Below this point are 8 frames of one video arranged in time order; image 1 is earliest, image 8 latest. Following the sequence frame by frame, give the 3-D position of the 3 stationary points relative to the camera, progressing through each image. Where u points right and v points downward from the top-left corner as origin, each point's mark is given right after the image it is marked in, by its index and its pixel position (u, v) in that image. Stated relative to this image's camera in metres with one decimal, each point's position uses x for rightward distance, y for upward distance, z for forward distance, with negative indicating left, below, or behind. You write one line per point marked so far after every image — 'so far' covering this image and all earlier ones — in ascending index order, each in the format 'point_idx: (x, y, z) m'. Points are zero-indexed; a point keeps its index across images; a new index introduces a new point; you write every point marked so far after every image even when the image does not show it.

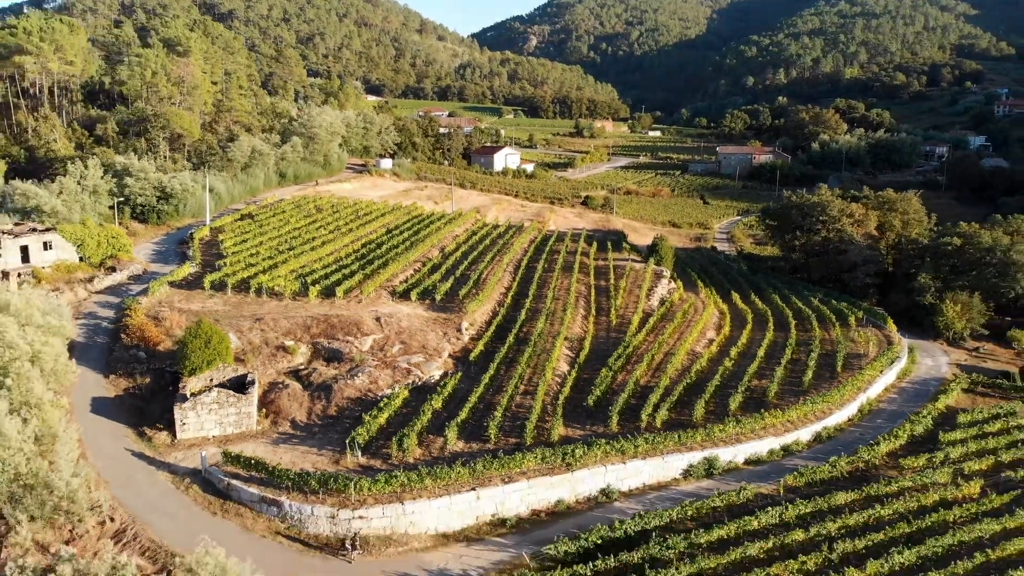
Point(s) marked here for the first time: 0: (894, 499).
0: (+10.1, -5.5, +16.9) m
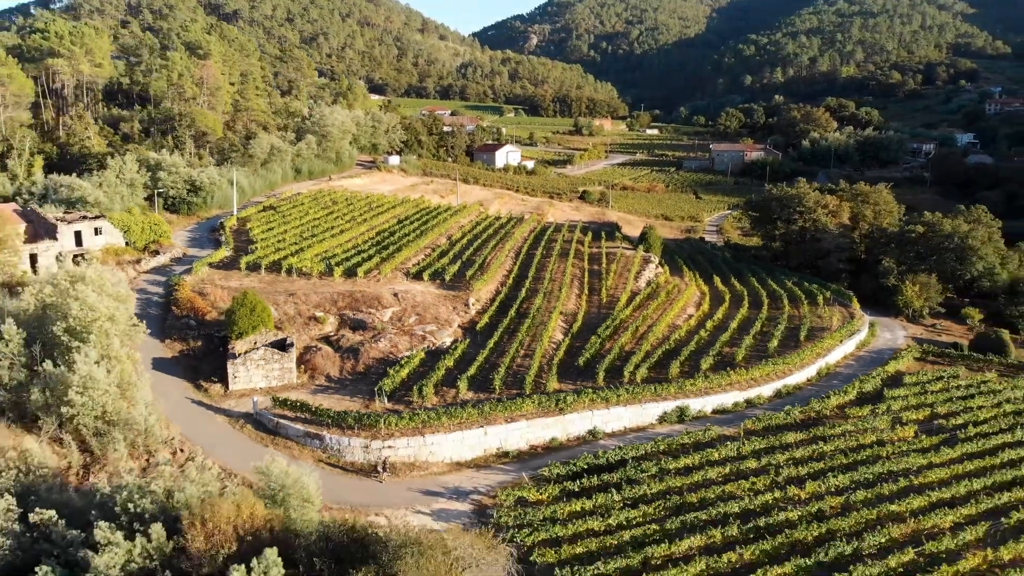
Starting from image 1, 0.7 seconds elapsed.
0: (+10.1, -4.7, +20.0) m
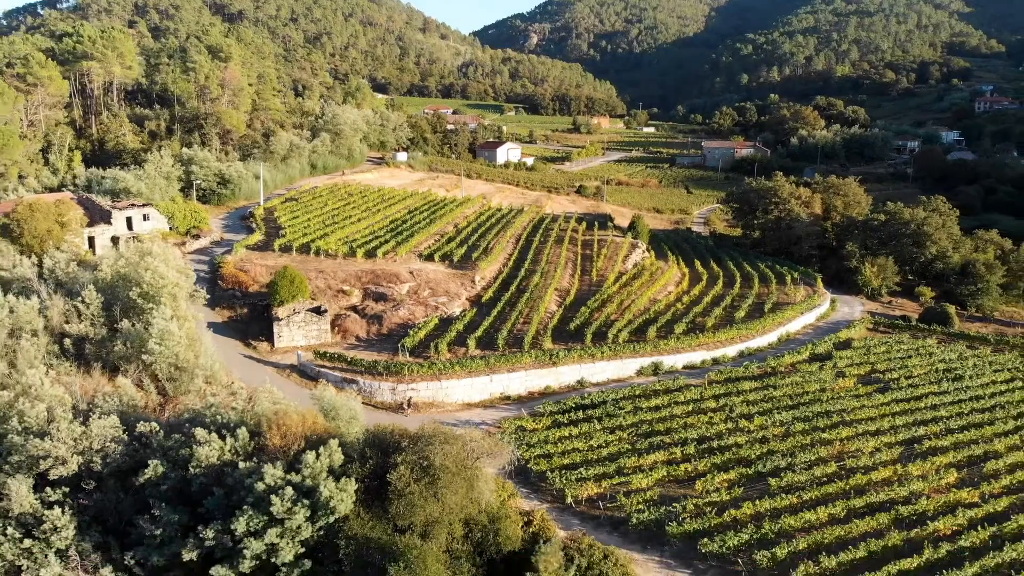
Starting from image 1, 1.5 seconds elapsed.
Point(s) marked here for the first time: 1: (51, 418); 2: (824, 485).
0: (+10.2, -3.6, +23.7) m
1: (-12.8, -3.5, +17.7) m
2: (+8.7, -5.5, +17.7) m
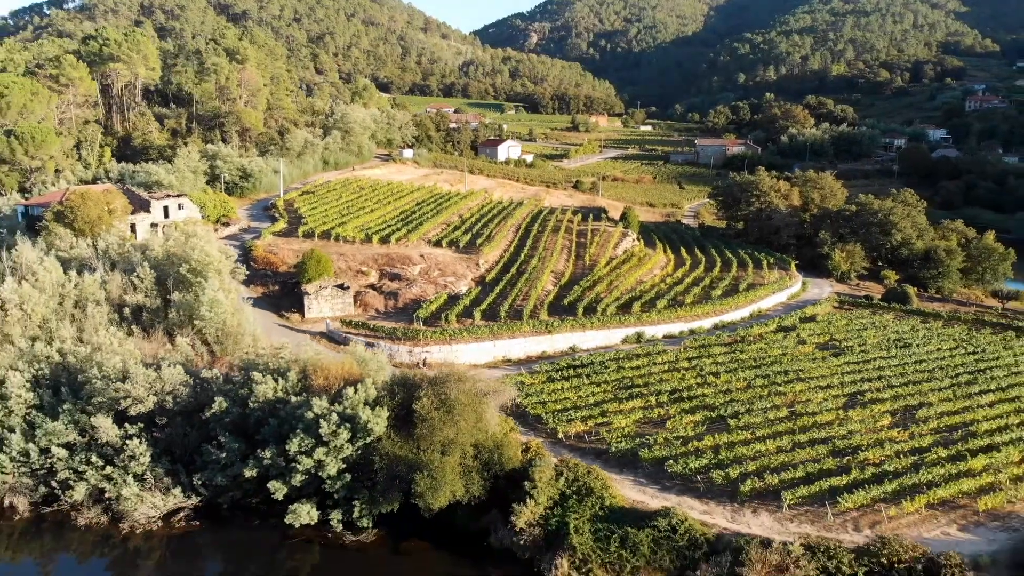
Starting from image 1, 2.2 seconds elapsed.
0: (+10.2, -2.7, +27.1) m
1: (-12.8, -2.6, +21.1) m
2: (+8.7, -4.6, +21.1) m
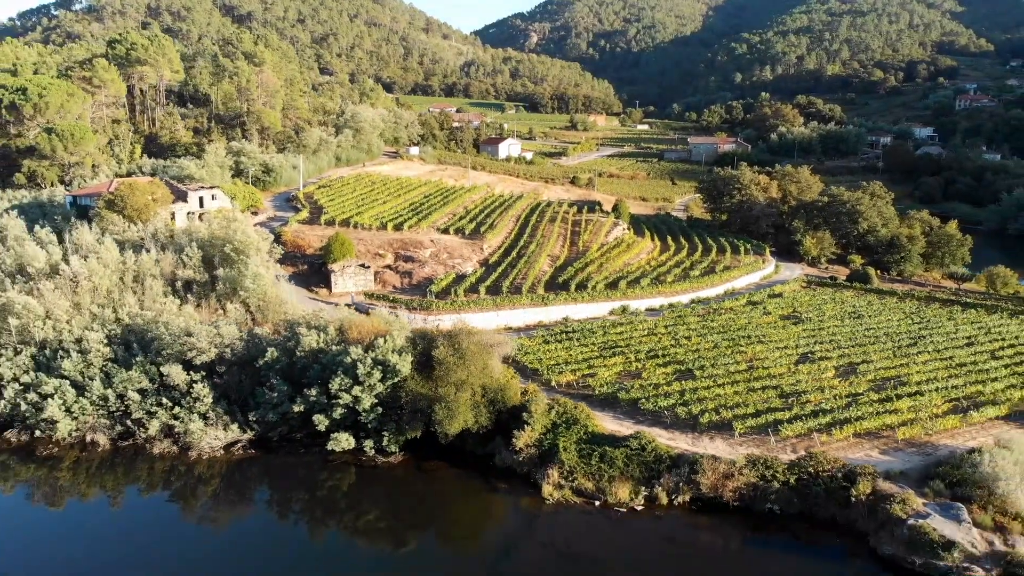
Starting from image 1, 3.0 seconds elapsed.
0: (+10.2, -1.5, +31.0) m
1: (-12.8, -1.5, +25.0) m
2: (+8.7, -3.5, +25.1) m
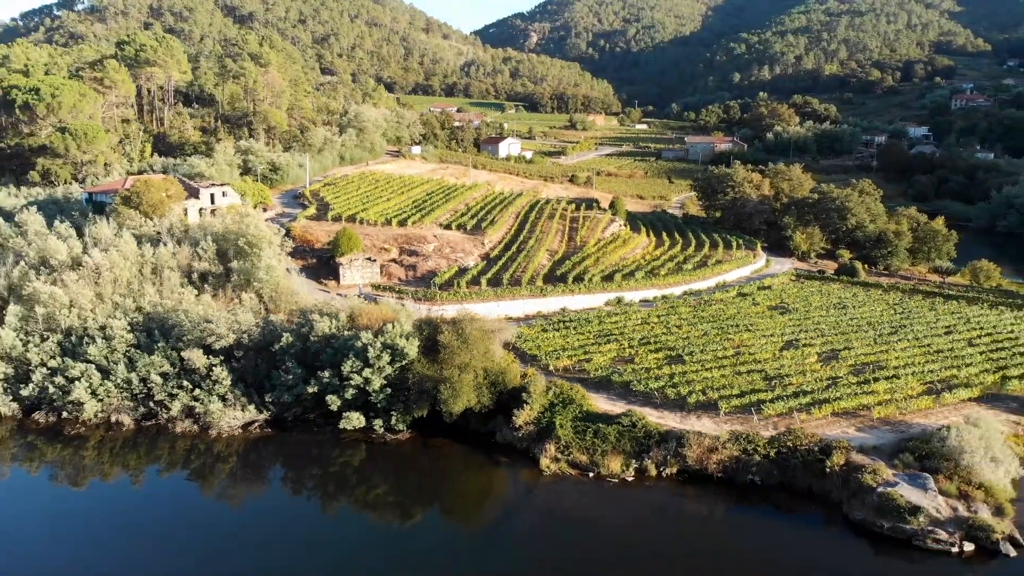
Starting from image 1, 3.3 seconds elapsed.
0: (+10.2, -1.1, +32.5) m
1: (-12.8, -1.1, +26.5) m
2: (+8.7, -3.0, +26.6) m
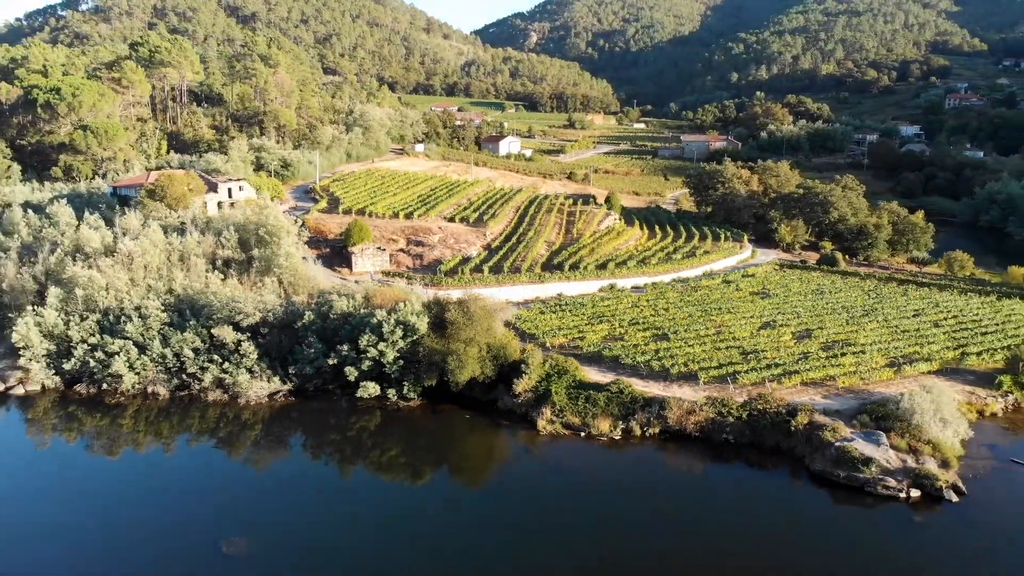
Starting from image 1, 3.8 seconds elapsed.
0: (+10.2, -0.4, +35.0) m
1: (-12.8, -0.3, +29.0) m
2: (+8.7, -2.3, +29.1) m
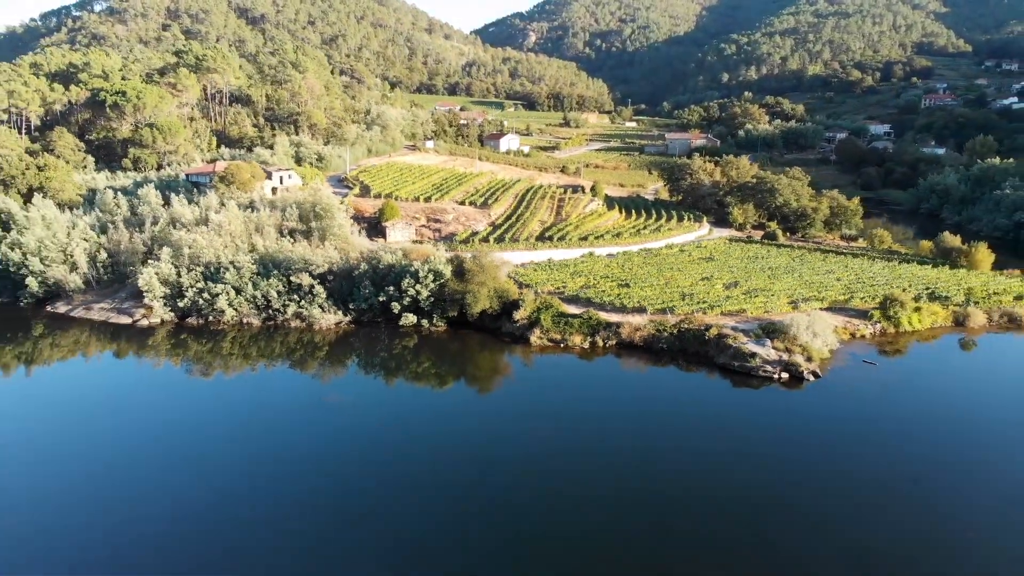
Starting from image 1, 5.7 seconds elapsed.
0: (+10.3, +2.1, +44.8) m
1: (-12.7, +2.1, +38.7) m
2: (+8.8, +0.1, +38.9) m
